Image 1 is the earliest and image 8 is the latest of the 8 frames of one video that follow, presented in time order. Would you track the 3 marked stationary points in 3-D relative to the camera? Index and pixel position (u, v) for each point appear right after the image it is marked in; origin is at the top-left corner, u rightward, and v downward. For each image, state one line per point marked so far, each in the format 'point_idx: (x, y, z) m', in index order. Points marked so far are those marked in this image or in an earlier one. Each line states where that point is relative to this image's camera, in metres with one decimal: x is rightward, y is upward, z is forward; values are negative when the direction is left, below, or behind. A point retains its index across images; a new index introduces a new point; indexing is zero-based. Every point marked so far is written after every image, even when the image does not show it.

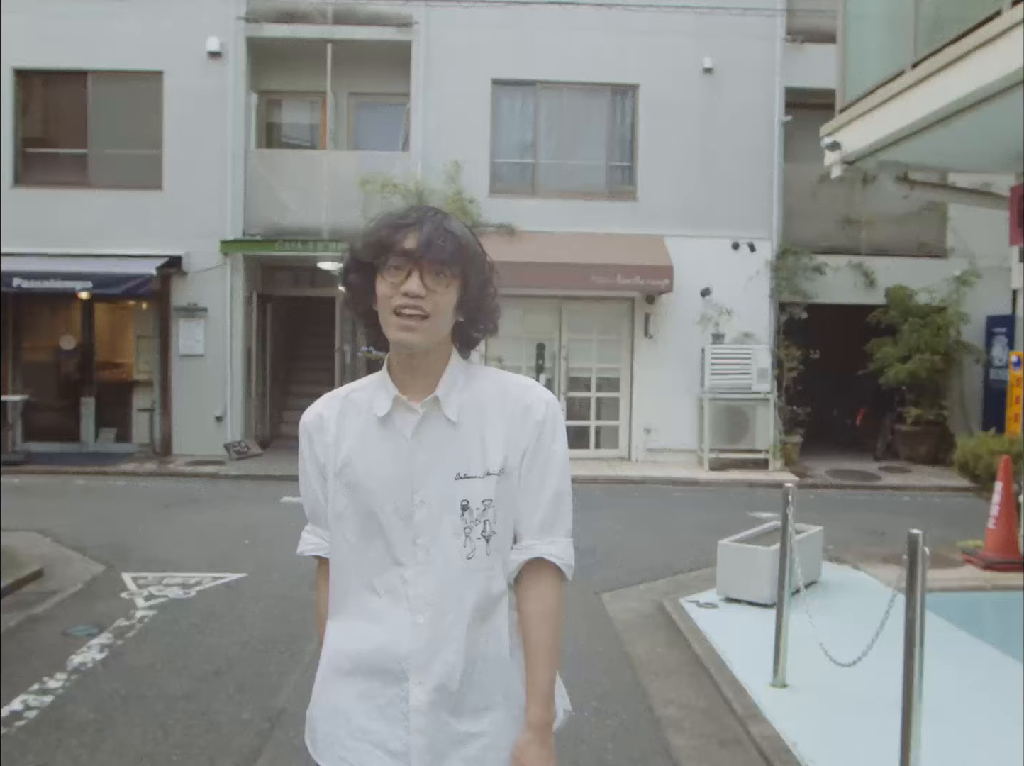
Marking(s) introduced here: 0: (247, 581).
0: (-1.4, -1.1, +5.6) m
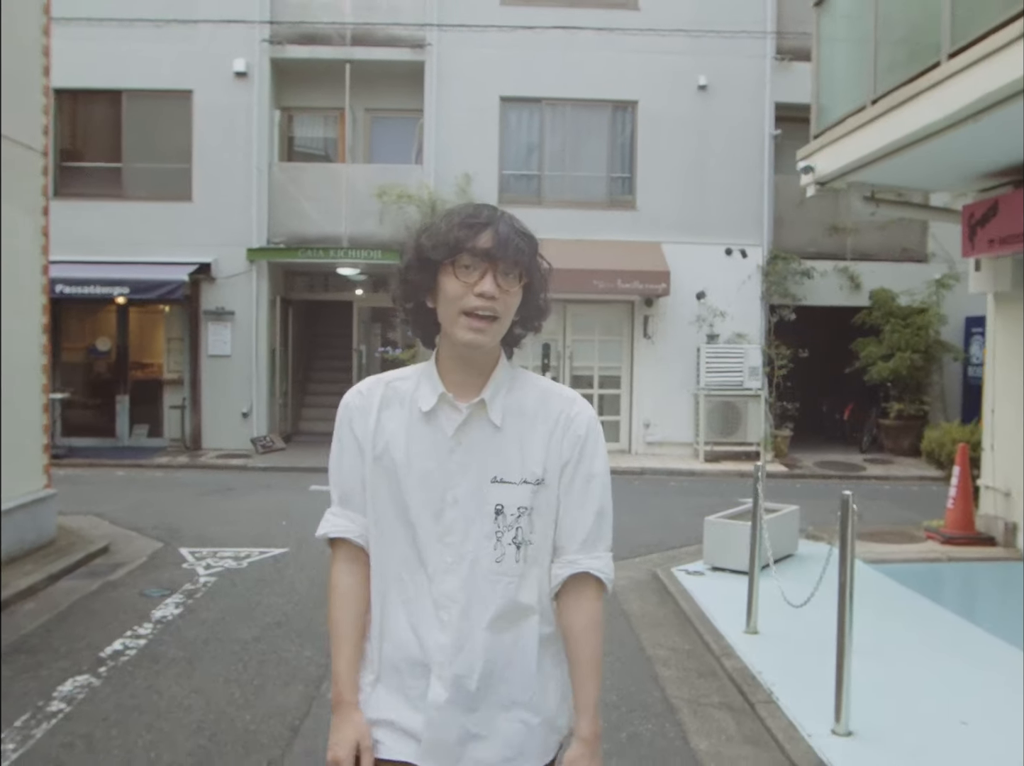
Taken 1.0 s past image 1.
0: (-1.3, -1.1, +6.3) m
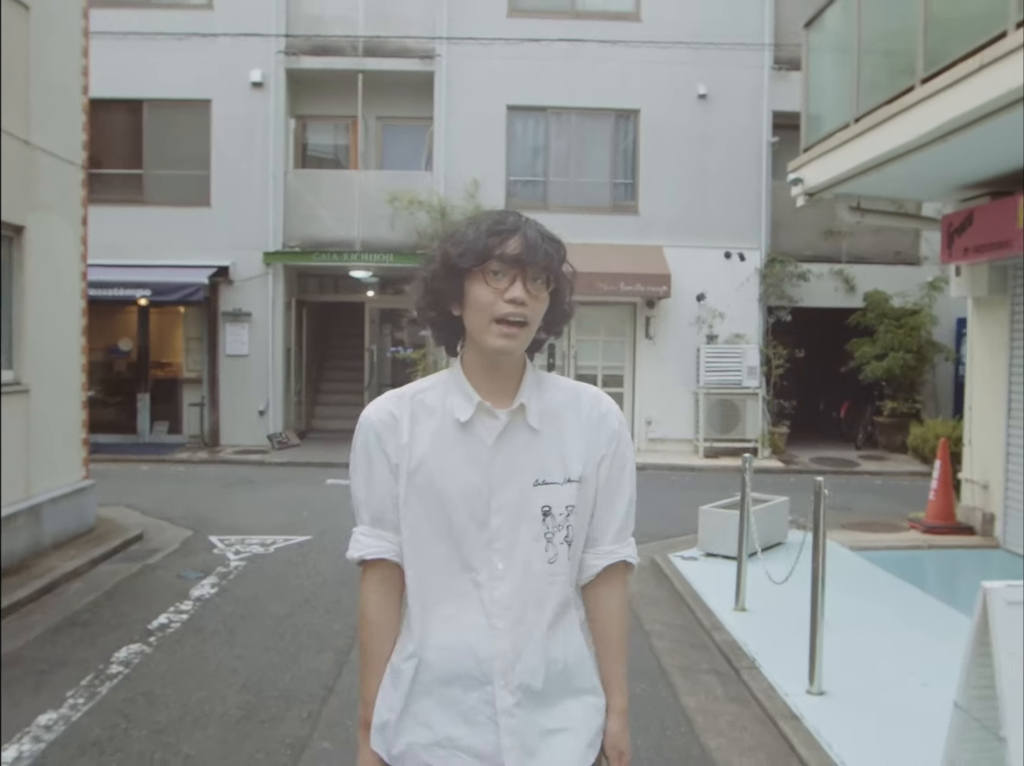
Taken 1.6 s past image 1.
0: (-1.3, -1.0, +6.8) m
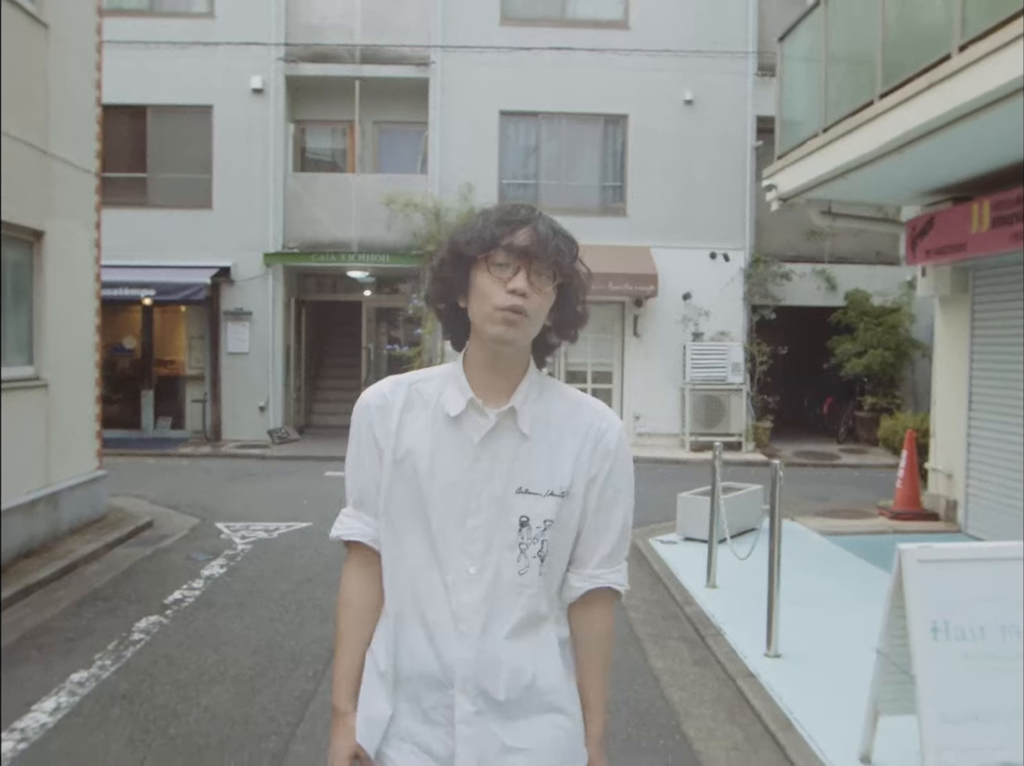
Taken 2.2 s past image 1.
0: (-1.4, -1.0, +7.2) m
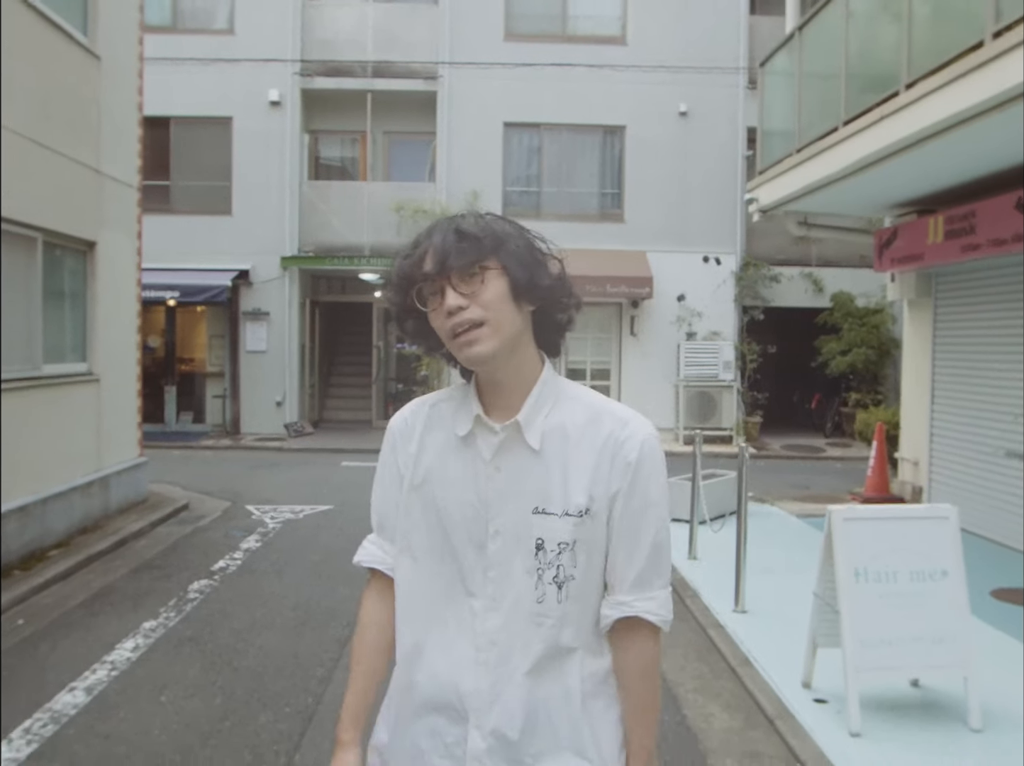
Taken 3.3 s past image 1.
0: (-1.3, -1.0, +7.9) m
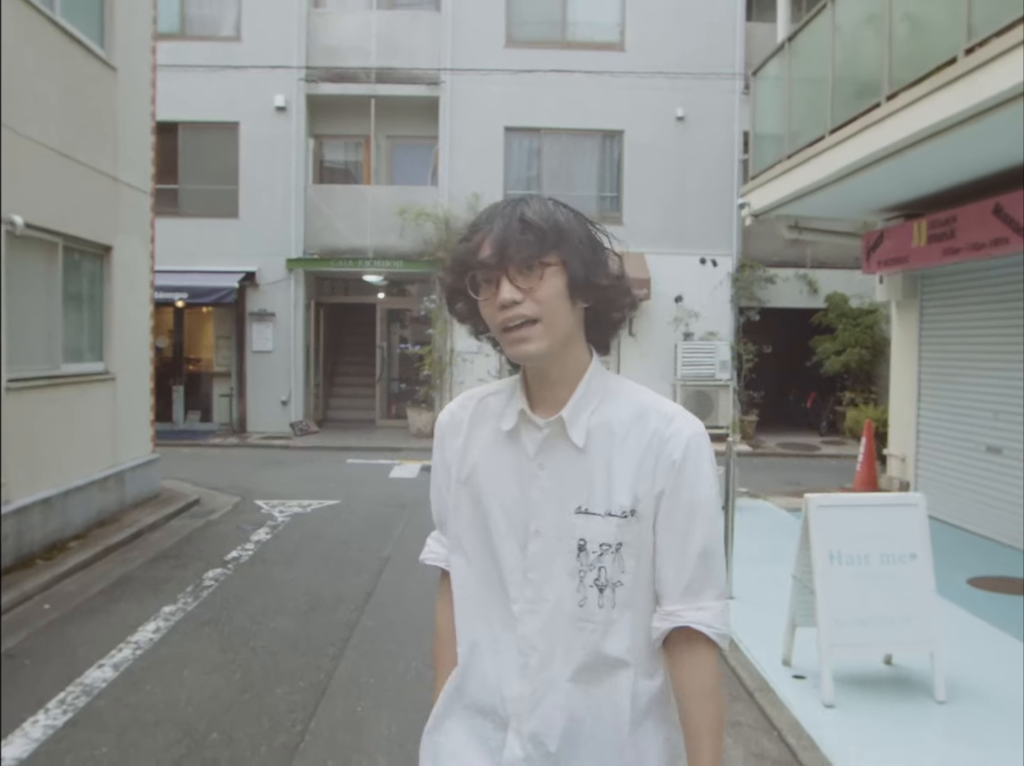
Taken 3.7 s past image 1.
0: (-1.3, -1.0, +8.1) m
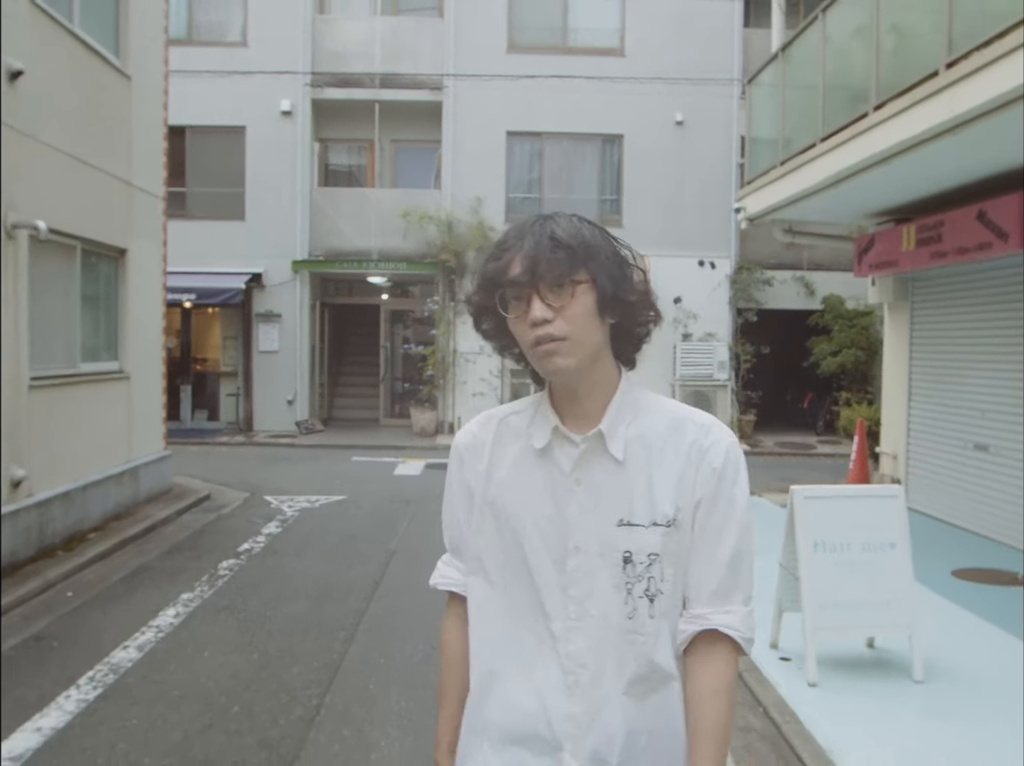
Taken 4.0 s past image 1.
0: (-1.3, -1.0, +8.4) m
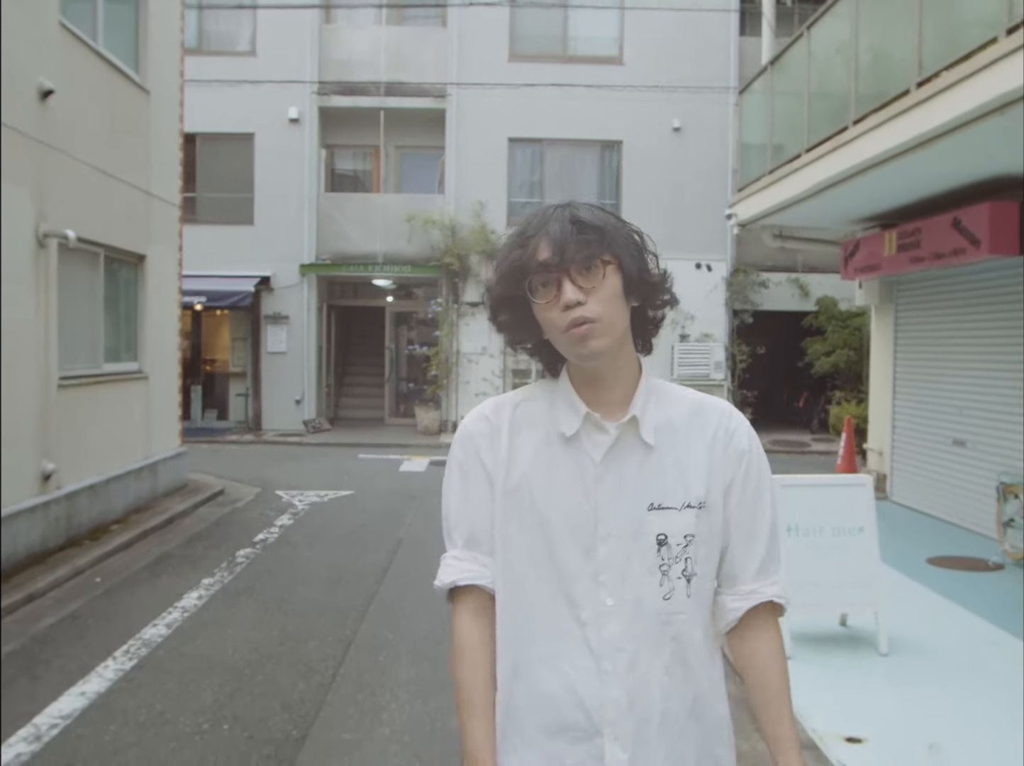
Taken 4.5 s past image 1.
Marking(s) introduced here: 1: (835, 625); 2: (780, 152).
0: (-1.3, -1.0, +8.7) m
1: (+1.5, -1.1, +4.8) m
2: (+2.4, +2.0, +8.8) m
